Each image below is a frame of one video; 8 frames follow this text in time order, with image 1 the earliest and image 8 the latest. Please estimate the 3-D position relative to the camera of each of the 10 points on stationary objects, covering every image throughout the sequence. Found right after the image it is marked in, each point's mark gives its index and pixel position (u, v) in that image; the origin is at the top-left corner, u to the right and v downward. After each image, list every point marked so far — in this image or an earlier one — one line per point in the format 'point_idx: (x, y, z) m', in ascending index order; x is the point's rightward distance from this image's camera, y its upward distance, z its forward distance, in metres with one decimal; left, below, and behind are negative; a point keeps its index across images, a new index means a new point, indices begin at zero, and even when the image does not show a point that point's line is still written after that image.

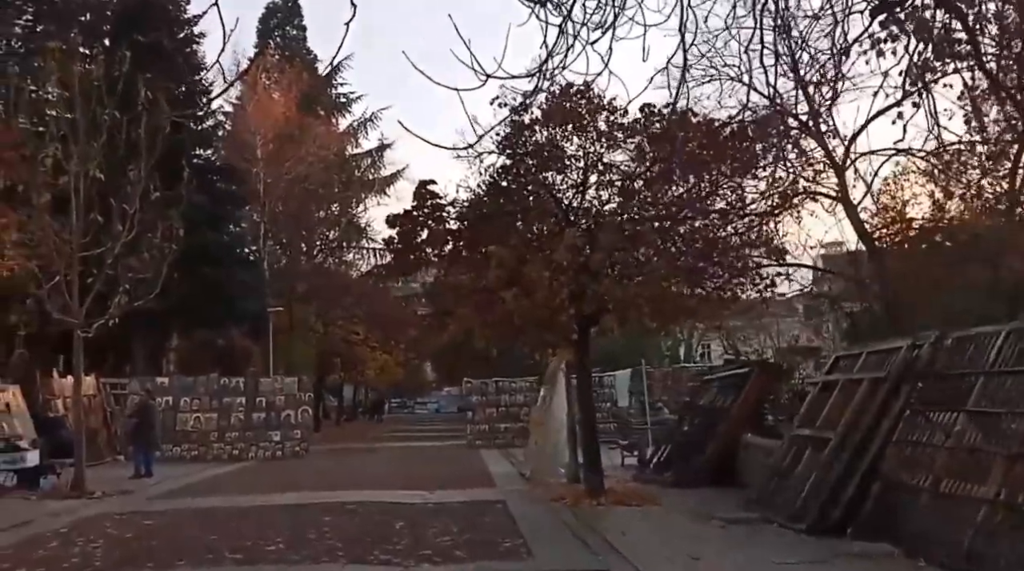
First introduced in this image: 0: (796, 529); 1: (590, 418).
0: (+2.8, -2.4, +10.6) m
1: (+1.2, -2.0, +15.7) m
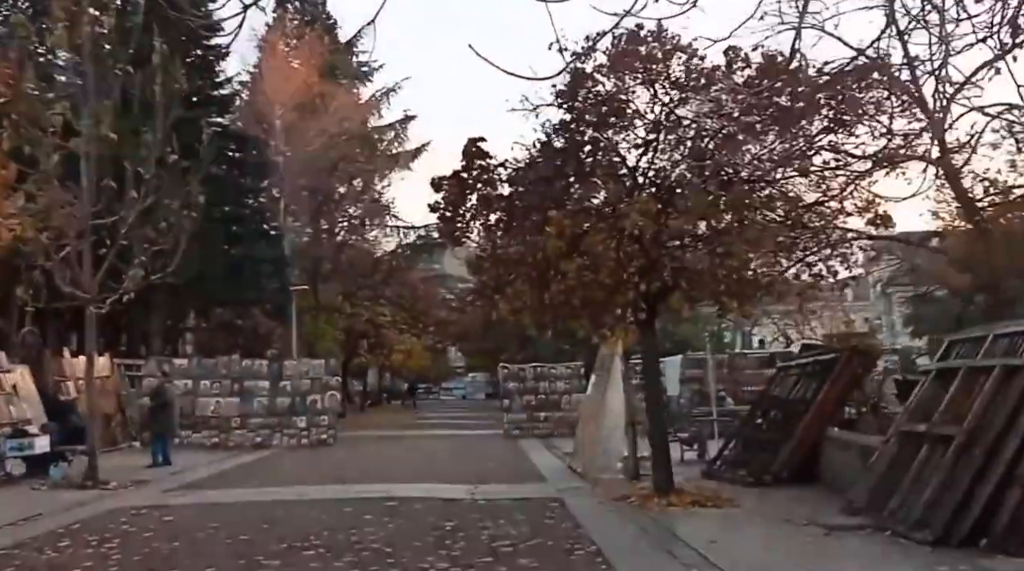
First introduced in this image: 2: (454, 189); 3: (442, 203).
0: (+3.4, -2.2, +9.0) m
1: (+1.9, -1.6, +14.1) m
2: (-0.8, +1.3, +14.3) m
3: (-0.9, +1.2, +14.4) m
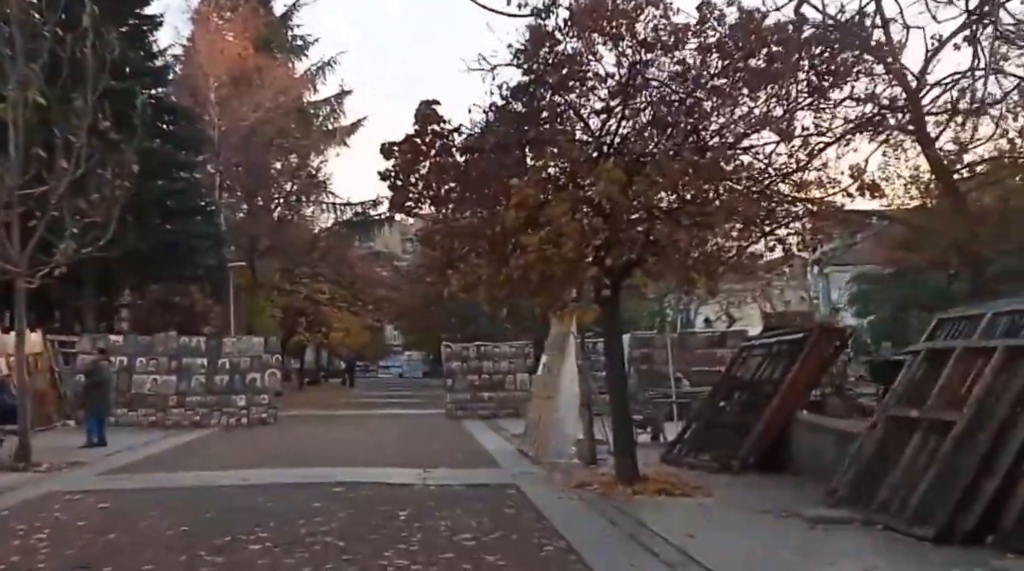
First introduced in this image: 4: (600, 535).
0: (+3.2, -2.0, +8.5) m
1: (+1.4, -1.4, +13.5) m
2: (-1.3, +1.7, +13.5) m
3: (-1.5, +1.5, +13.6) m
4: (+0.8, -2.3, +9.6) m
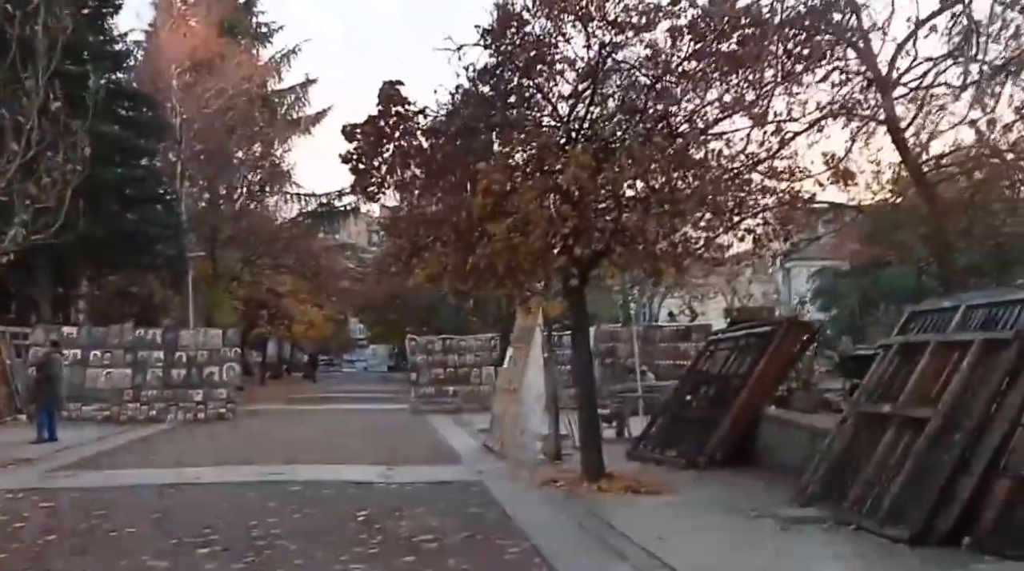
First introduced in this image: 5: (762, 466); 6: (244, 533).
0: (+2.9, -1.9, +8.2) m
1: (+0.9, -1.3, +13.1) m
2: (-1.7, +1.8, +13.0) m
3: (-1.9, +1.6, +13.1) m
4: (+0.5, -2.2, +9.2) m
5: (+3.2, -2.3, +13.8) m
6: (-2.3, -2.1, +8.9) m
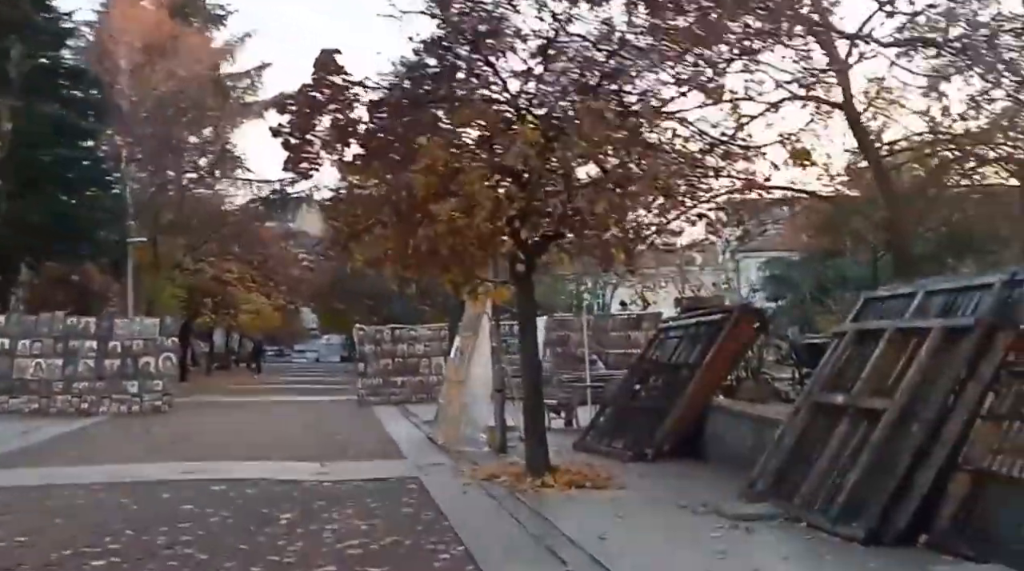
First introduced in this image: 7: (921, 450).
0: (+2.4, -1.8, +7.6) m
1: (+0.2, -1.1, +12.5) m
2: (-2.4, +1.9, +12.2) m
3: (-2.6, +1.8, +12.3) m
4: (-0.1, -2.0, +8.6) m
5: (+2.5, -2.2, +13.3) m
6: (-2.8, -1.9, +8.1) m
7: (+2.9, -1.2, +7.5) m
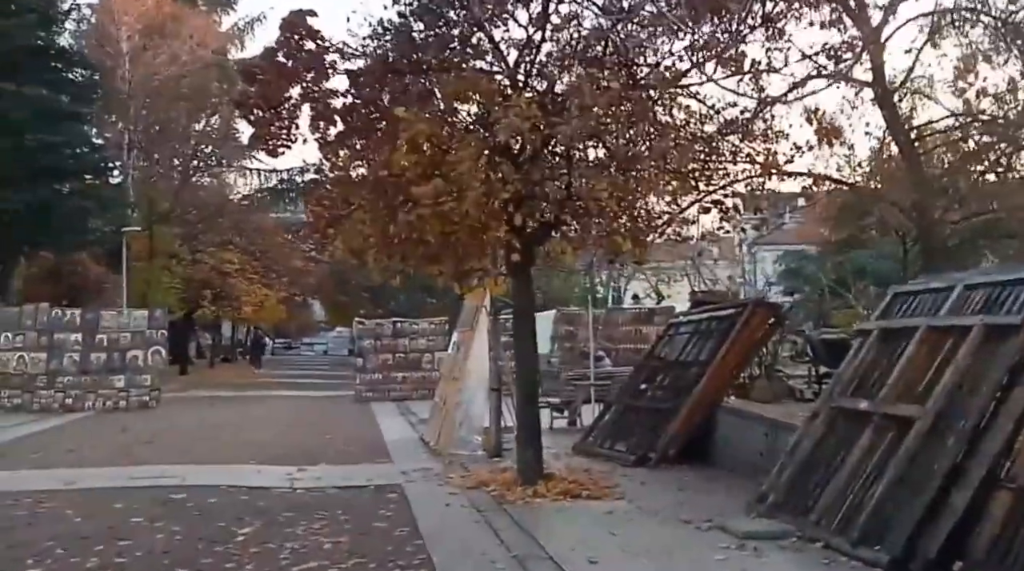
0: (+2.2, -1.7, +6.5) m
1: (+0.2, -1.0, +11.4) m
2: (-2.5, +2.1, +11.2) m
3: (-2.7, +1.9, +11.3) m
4: (-0.2, -2.0, +7.5) m
5: (+2.5, -2.1, +12.2) m
6: (-2.9, -1.9, +7.1) m
7: (+2.8, -1.1, +6.4) m
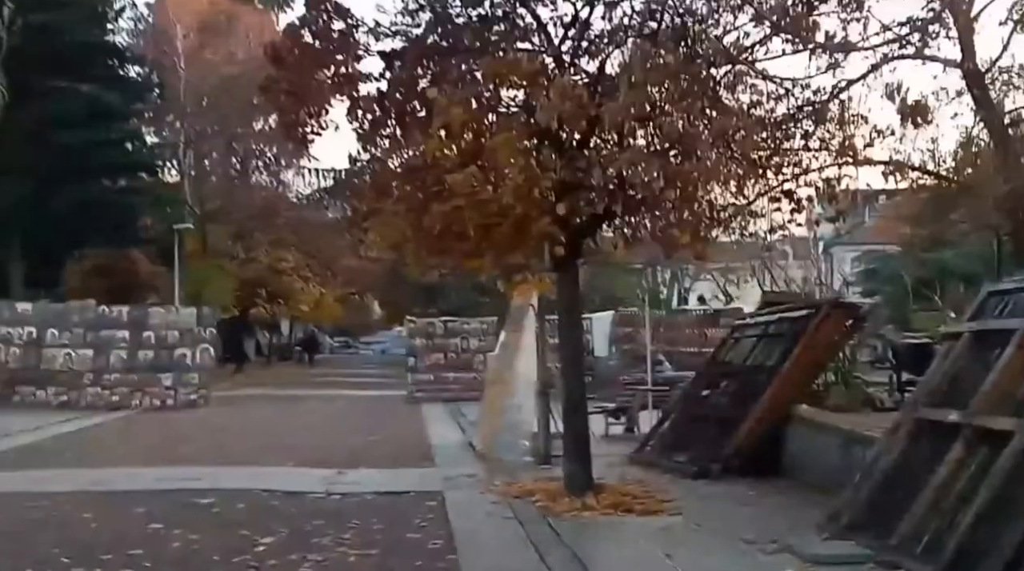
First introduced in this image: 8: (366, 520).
0: (+2.4, -1.7, +5.7) m
1: (+0.6, -0.9, +10.7) m
2: (-2.0, +2.1, +10.6) m
3: (-2.2, +1.9, +10.7) m
4: (0.0, -1.9, +6.8) m
5: (+3.0, -2.0, +11.3) m
6: (-2.7, -1.8, +6.6) m
7: (+3.0, -1.1, +5.6) m
8: (-1.2, -2.0, +9.1) m
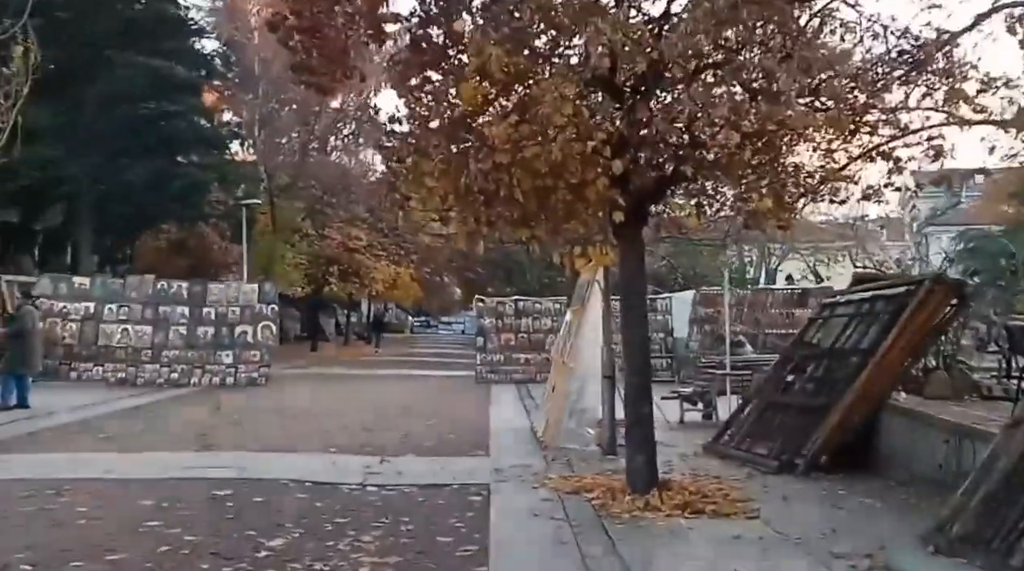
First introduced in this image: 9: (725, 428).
0: (+2.5, -1.5, +4.4) m
1: (+1.1, -0.7, +9.5) m
2: (-1.5, +2.4, +9.5) m
3: (-1.6, +2.2, +9.6) m
4: (+0.2, -1.7, +5.6) m
5: (+3.5, -1.8, +9.9) m
6: (-2.5, -1.6, +5.6) m
7: (+3.1, -0.9, +4.2) m
8: (-0.9, -1.8, +8.0) m
9: (+2.4, -1.6, +12.0) m
